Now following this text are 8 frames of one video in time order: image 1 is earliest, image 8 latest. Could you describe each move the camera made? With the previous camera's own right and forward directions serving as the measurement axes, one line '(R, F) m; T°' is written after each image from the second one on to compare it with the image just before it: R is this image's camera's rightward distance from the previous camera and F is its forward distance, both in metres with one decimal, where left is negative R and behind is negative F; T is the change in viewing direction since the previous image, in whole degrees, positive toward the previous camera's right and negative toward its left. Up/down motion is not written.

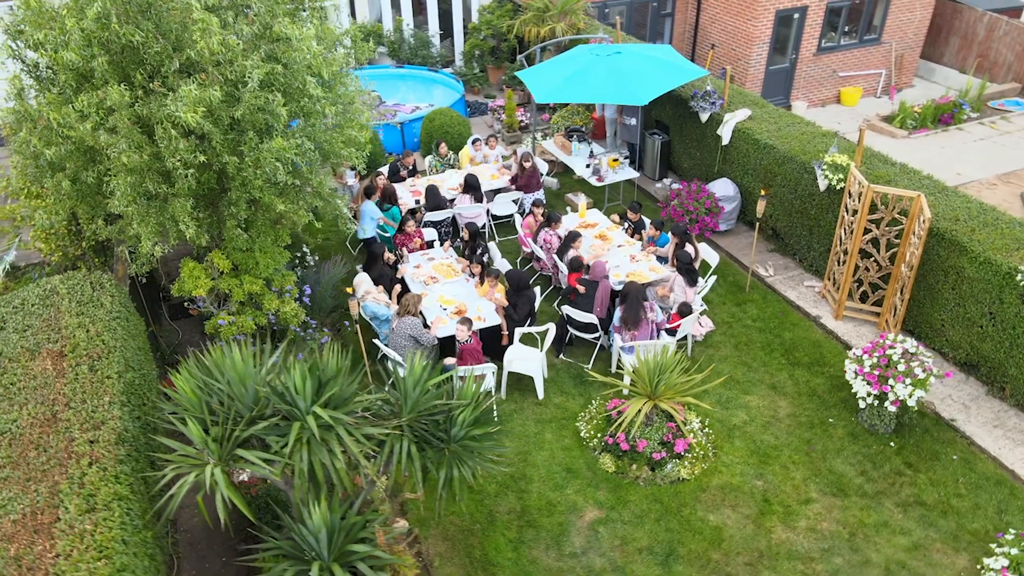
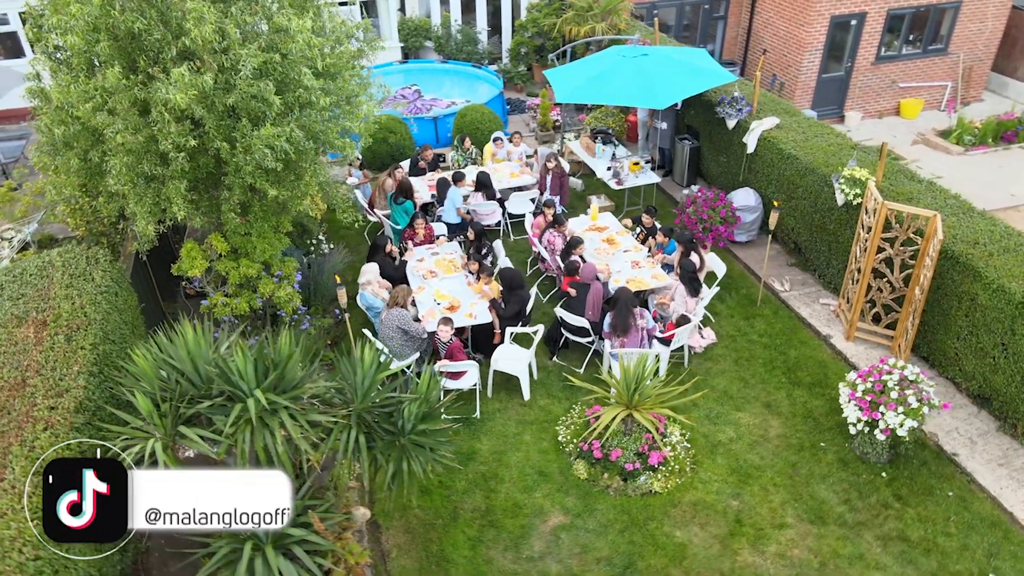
(+0.8, +0.1) m; -5°
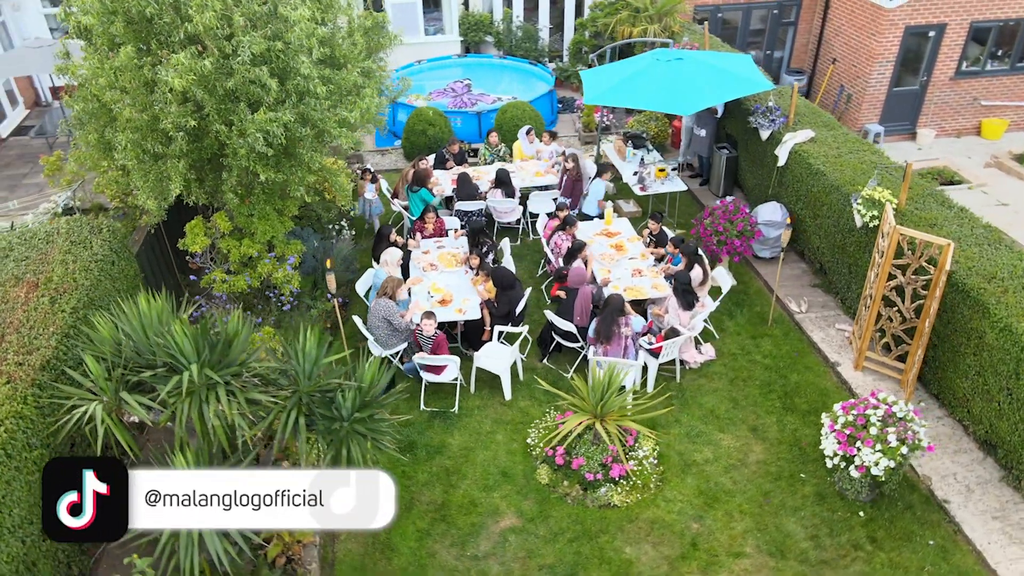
(+1.0, +0.1) m; -7°
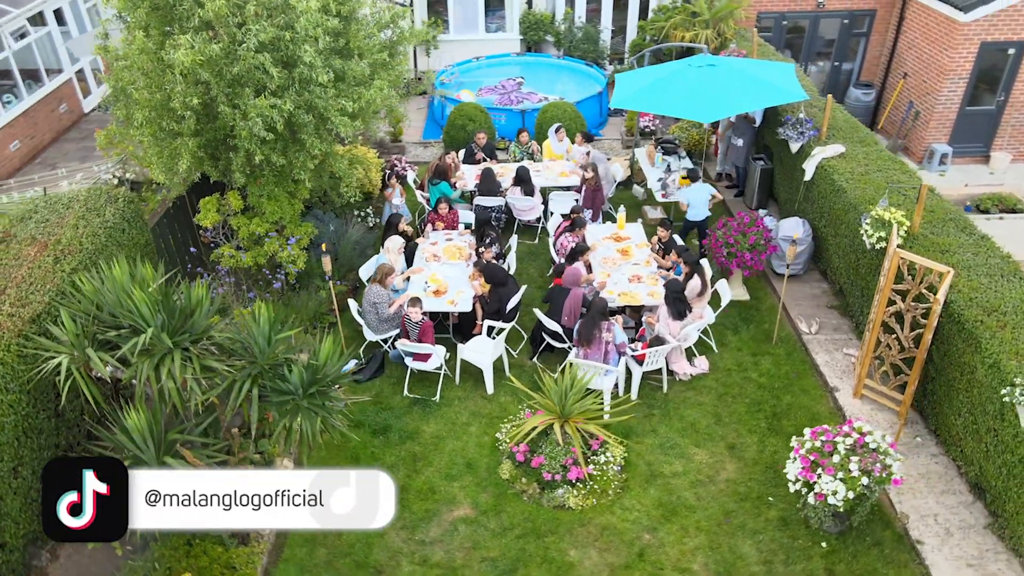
(+1.0, 0.0) m; -7°
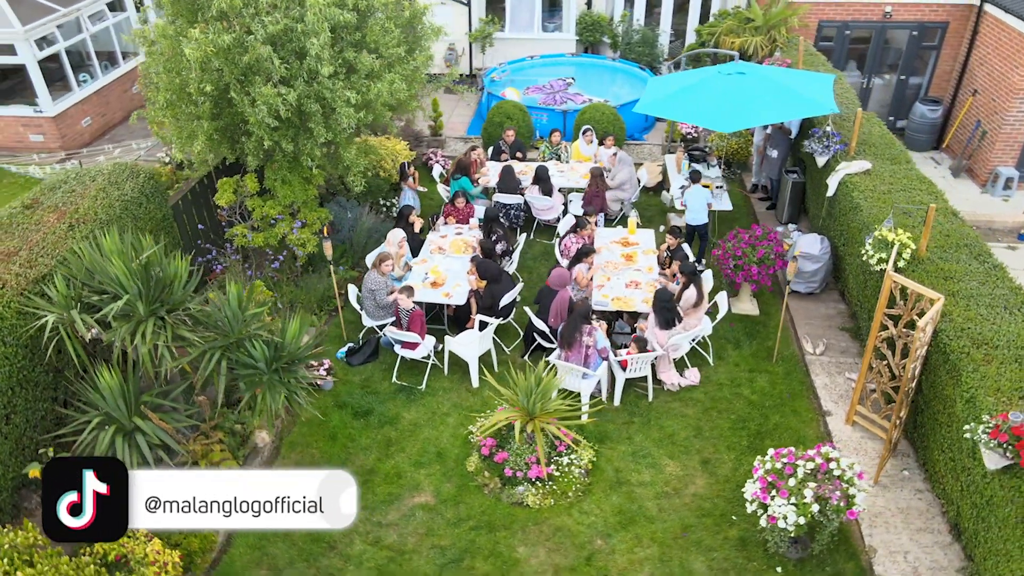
(+0.9, 0.0) m; -6°
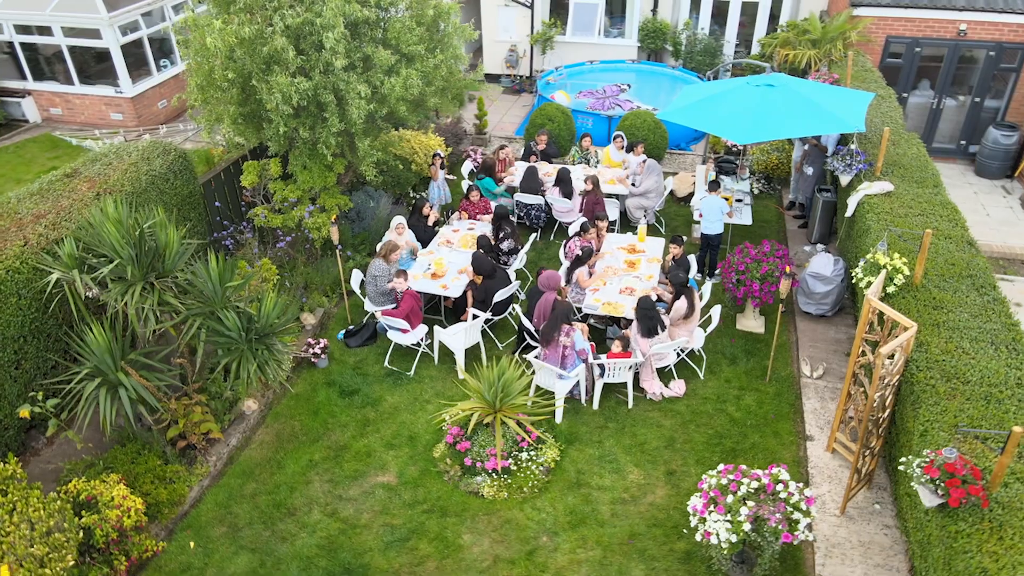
(+1.1, -0.1) m; -7°
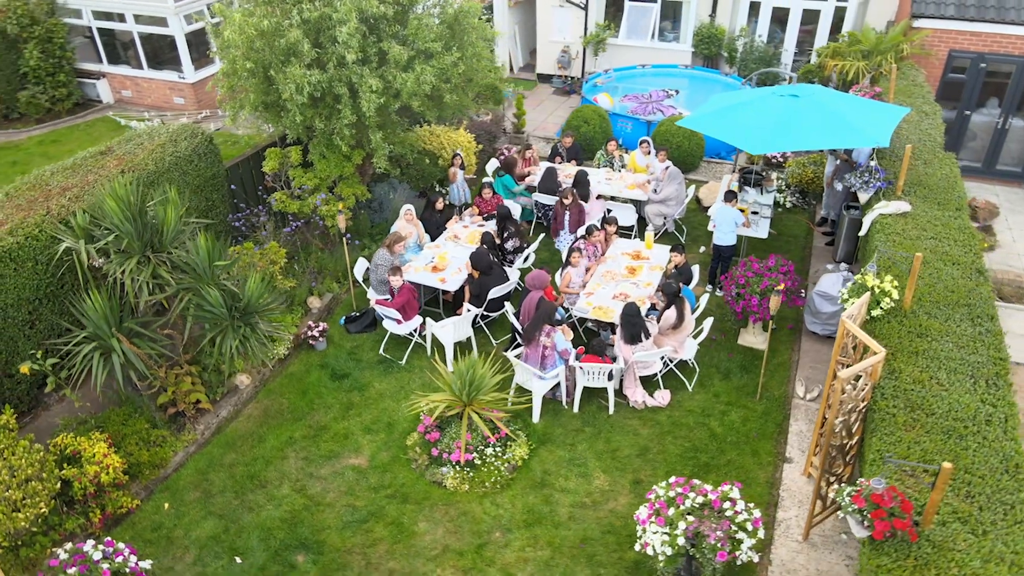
(+0.9, 0.0) m; -6°
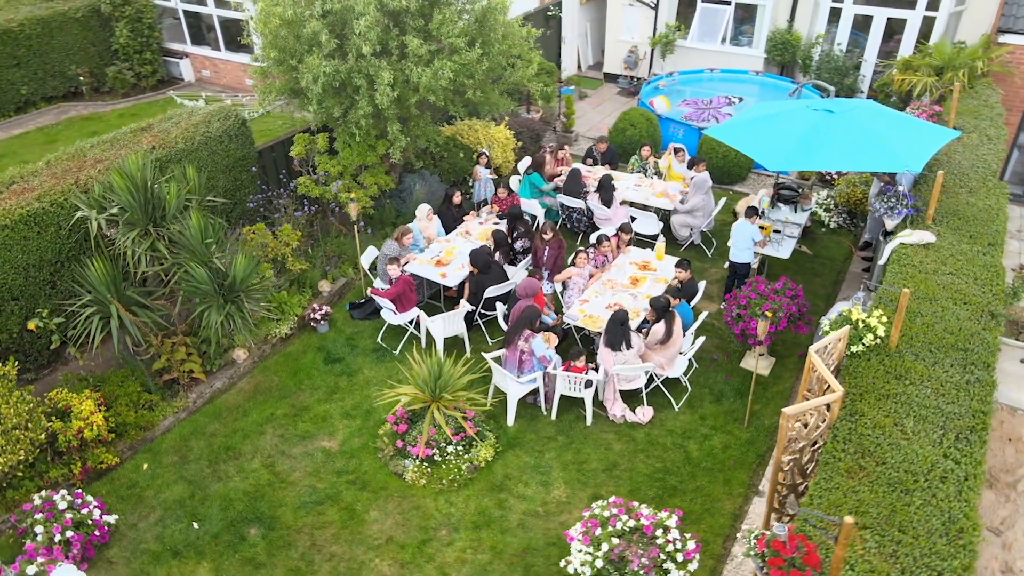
(+1.1, +0.1) m; -7°
